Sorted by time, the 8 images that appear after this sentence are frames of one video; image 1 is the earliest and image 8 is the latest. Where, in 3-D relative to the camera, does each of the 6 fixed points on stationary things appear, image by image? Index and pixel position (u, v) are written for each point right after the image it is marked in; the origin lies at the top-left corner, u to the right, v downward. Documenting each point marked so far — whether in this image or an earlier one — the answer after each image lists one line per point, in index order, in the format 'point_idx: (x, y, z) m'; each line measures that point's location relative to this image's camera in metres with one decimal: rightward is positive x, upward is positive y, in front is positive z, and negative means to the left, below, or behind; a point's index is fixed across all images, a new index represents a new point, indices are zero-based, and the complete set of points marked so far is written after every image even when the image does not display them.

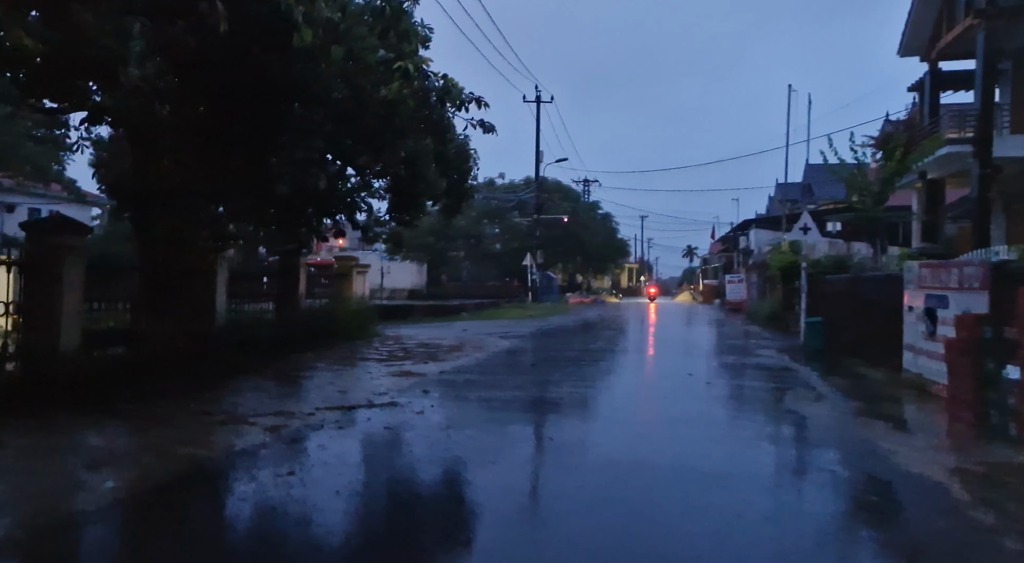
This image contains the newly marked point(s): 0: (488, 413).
0: (-0.3, -1.7, +9.9) m
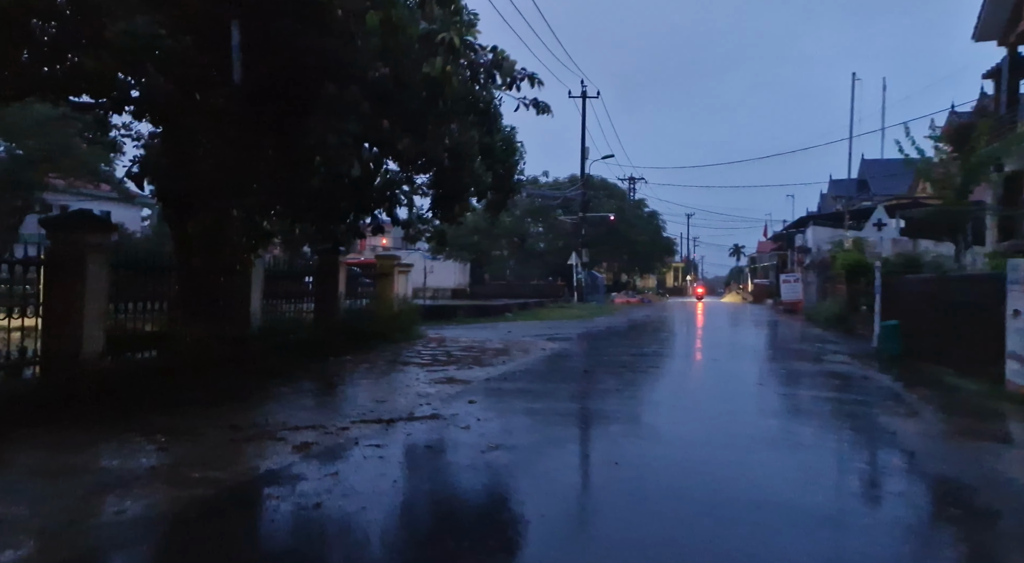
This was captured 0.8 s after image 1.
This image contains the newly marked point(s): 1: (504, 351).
0: (+0.3, -1.7, +9.1) m
1: (-0.2, -1.4, +14.9) m
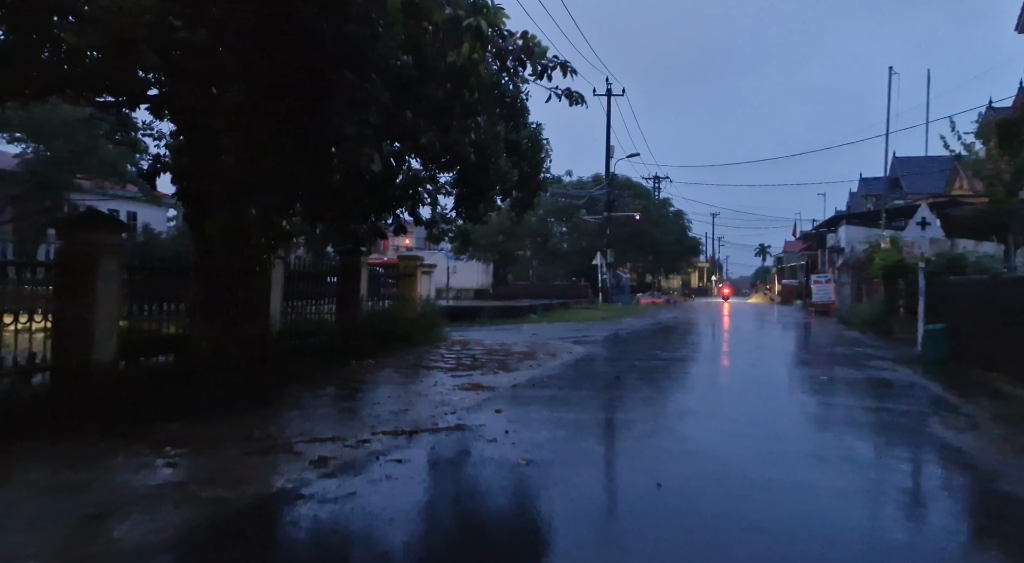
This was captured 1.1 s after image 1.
0: (+0.7, -1.8, +8.7) m
1: (+0.3, -1.4, +14.5) m
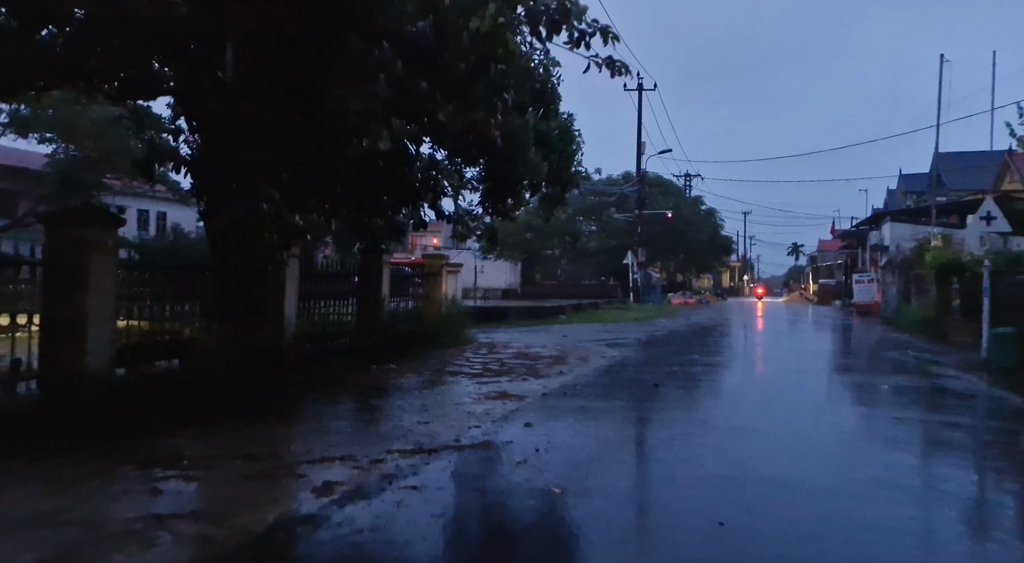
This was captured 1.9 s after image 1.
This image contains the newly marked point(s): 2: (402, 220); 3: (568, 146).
0: (+1.0, -1.8, +7.8) m
1: (+0.9, -1.4, +13.7) m
2: (-1.7, +1.0, +11.5) m
3: (+1.0, +2.4, +13.1) m
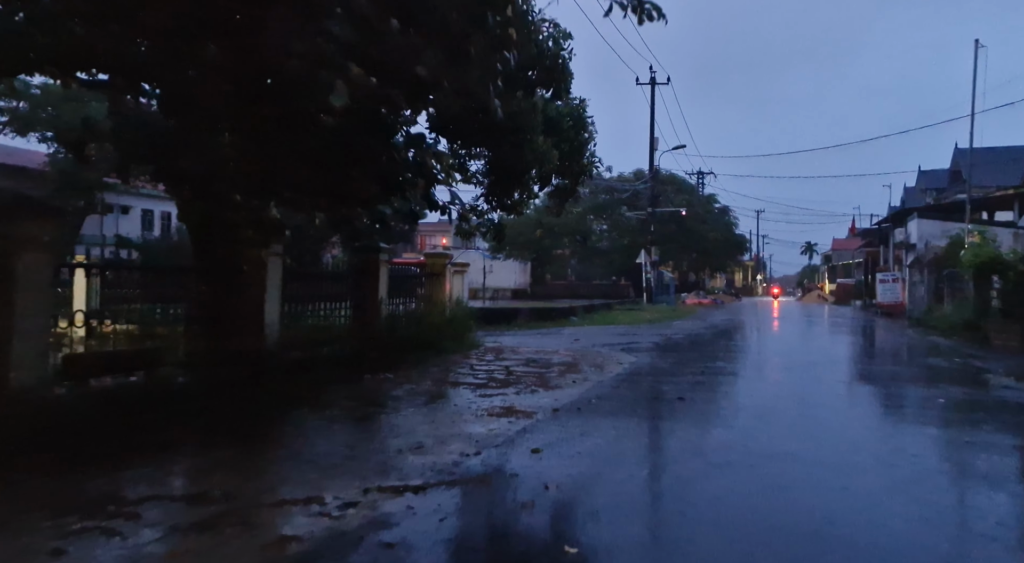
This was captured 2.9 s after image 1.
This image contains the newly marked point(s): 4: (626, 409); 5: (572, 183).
0: (+1.0, -1.8, +6.8) m
1: (+1.0, -1.4, +12.6) m
2: (-1.6, +0.9, +10.4) m
3: (+1.1, +2.4, +12.0) m
4: (+1.5, -1.7, +9.5) m
5: (+1.0, +1.6, +12.2) m
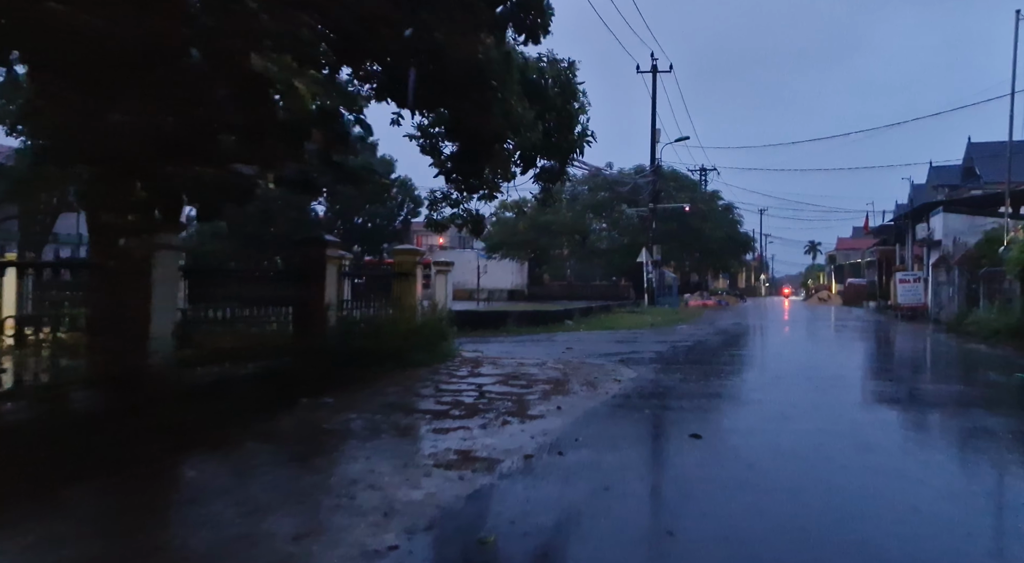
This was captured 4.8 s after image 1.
0: (+0.7, -1.8, +4.6) m
1: (+0.7, -1.4, +10.5) m
2: (-2.0, +0.9, +8.3) m
3: (+0.8, +2.4, +9.9) m
4: (+1.1, -1.7, +7.4) m
5: (+0.6, +1.6, +10.1) m
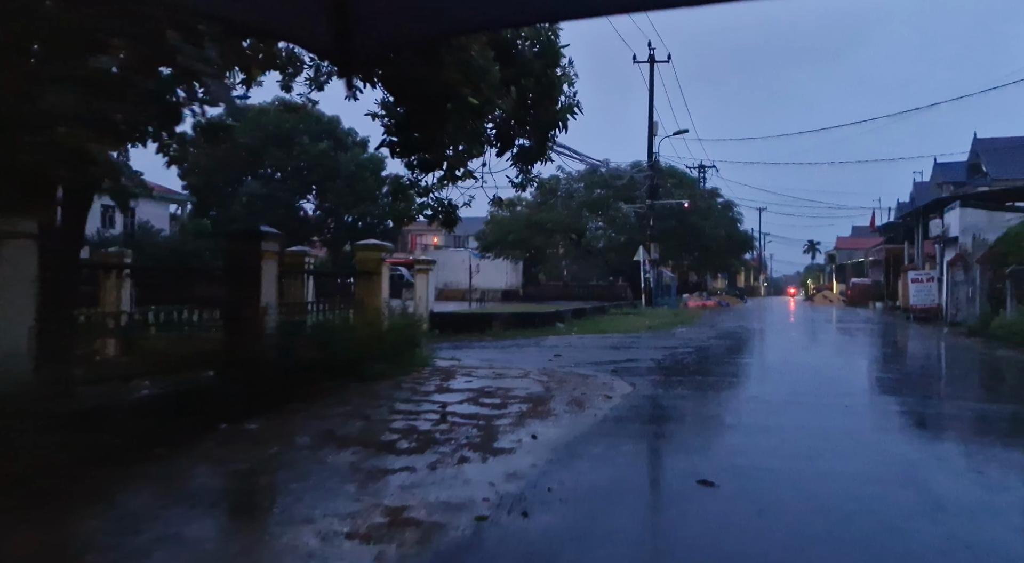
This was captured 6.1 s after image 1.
0: (+0.4, -1.8, +3.0) m
1: (+0.4, -1.4, +8.9) m
2: (-2.3, +0.9, +6.7) m
3: (+0.4, +2.4, +8.3) m
4: (+0.8, -1.7, +5.8) m
5: (+0.3, +1.6, +8.5) m
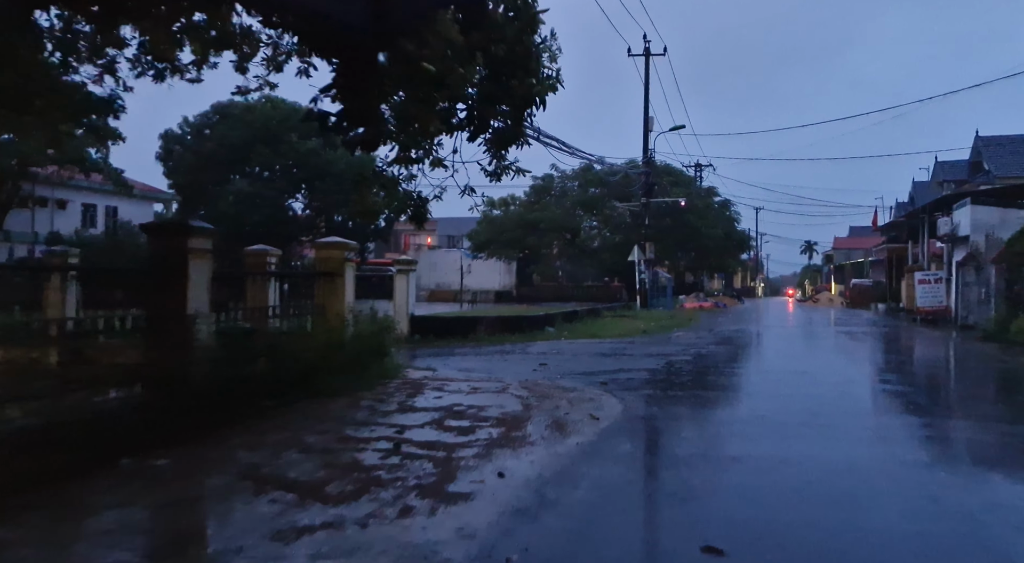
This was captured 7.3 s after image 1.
0: (+0.1, -1.8, +1.8) m
1: (+0.1, -1.5, +7.7) m
2: (-2.6, +0.9, +5.5) m
3: (+0.1, +2.4, +7.1) m
4: (+0.5, -1.7, +4.6) m
5: (0.0, +1.6, +7.3) m
